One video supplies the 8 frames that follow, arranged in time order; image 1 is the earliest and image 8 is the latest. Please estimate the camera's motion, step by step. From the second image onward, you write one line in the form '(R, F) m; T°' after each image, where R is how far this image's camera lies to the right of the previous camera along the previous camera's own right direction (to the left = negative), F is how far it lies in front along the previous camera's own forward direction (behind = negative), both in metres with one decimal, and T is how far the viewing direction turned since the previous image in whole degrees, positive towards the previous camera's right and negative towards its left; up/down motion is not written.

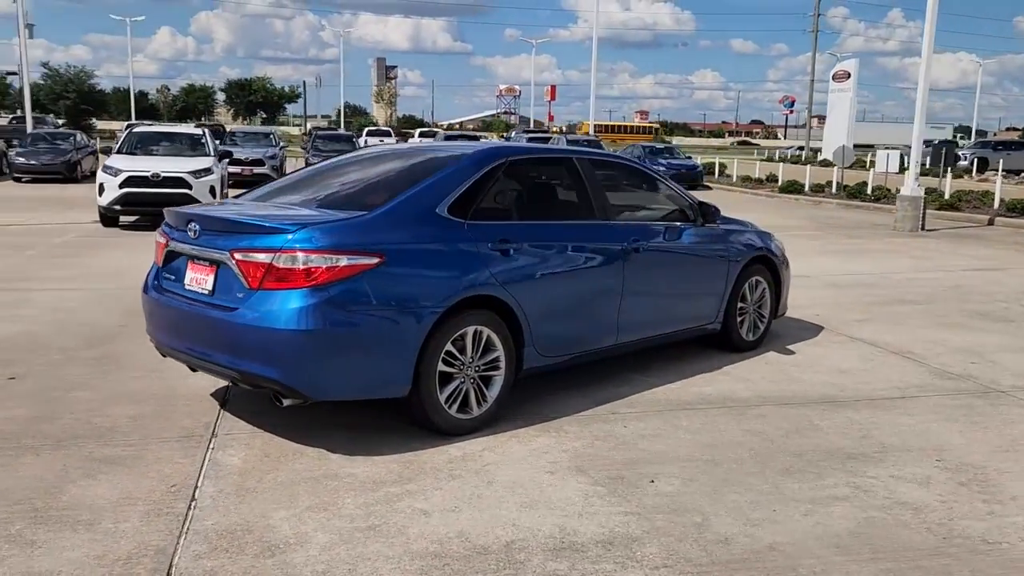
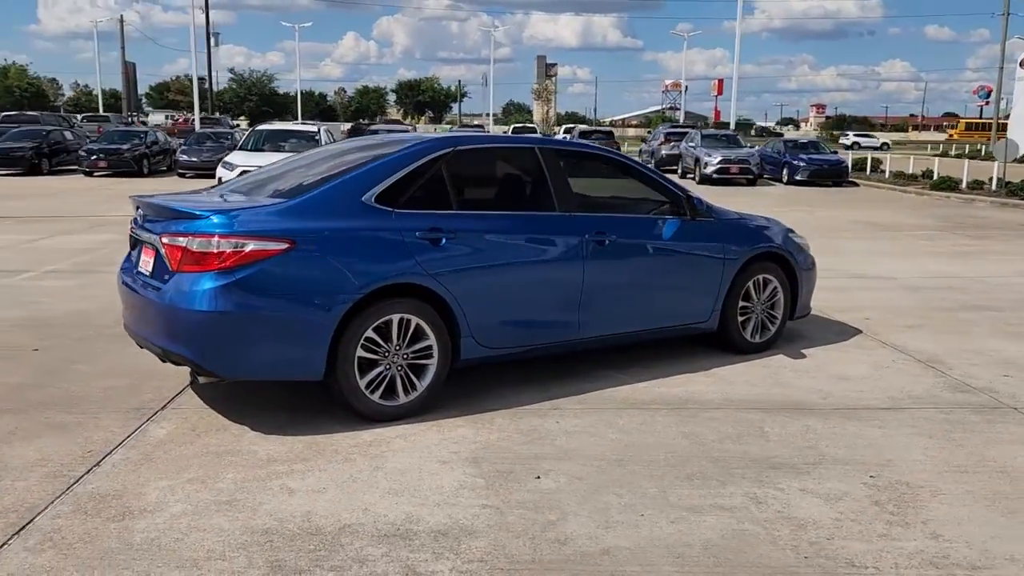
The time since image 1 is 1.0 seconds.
(+1.3, +0.1) m; -11°
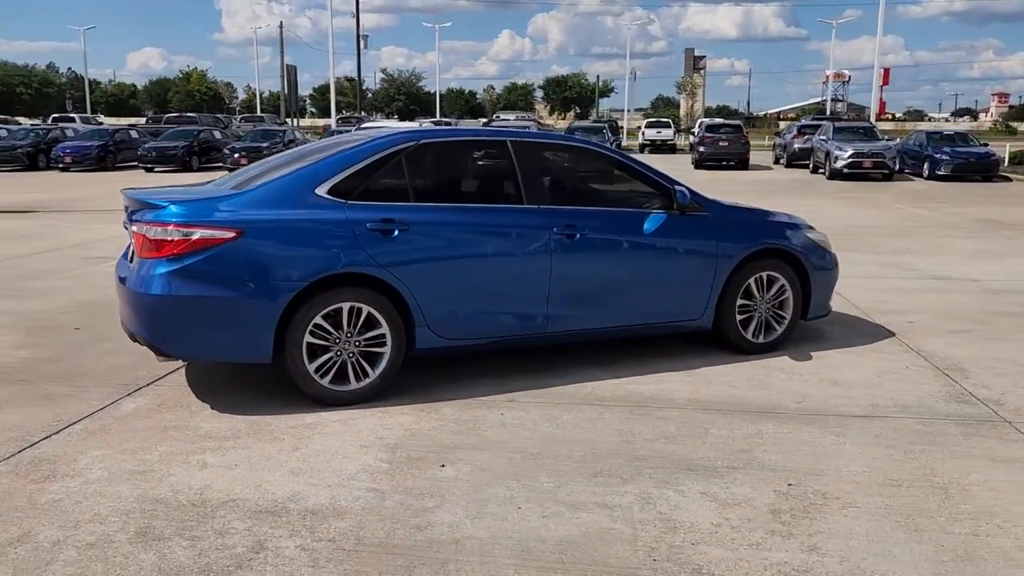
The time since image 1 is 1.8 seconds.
(+1.1, +0.1) m; -10°
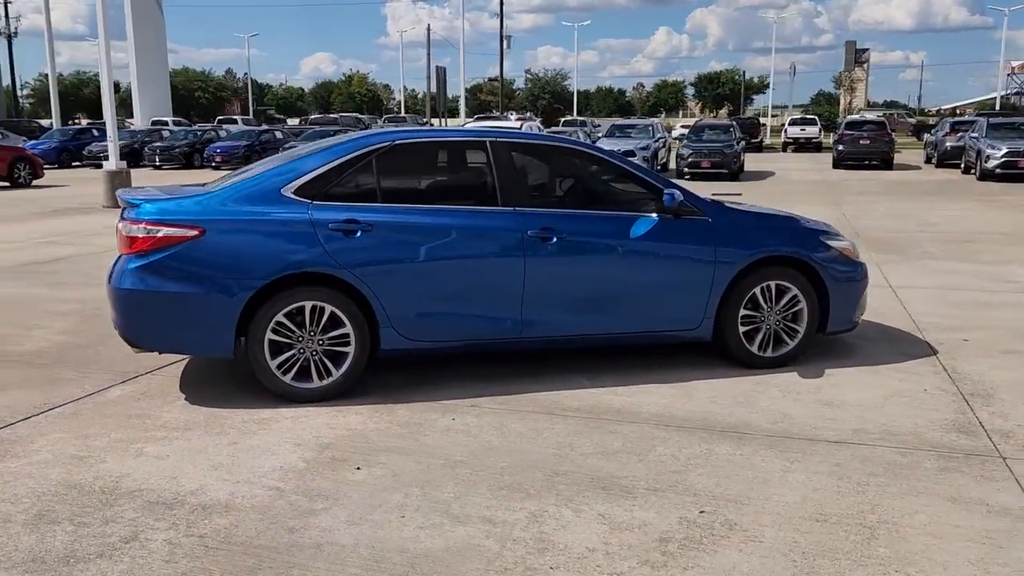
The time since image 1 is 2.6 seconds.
(+1.1, +0.2) m; -10°
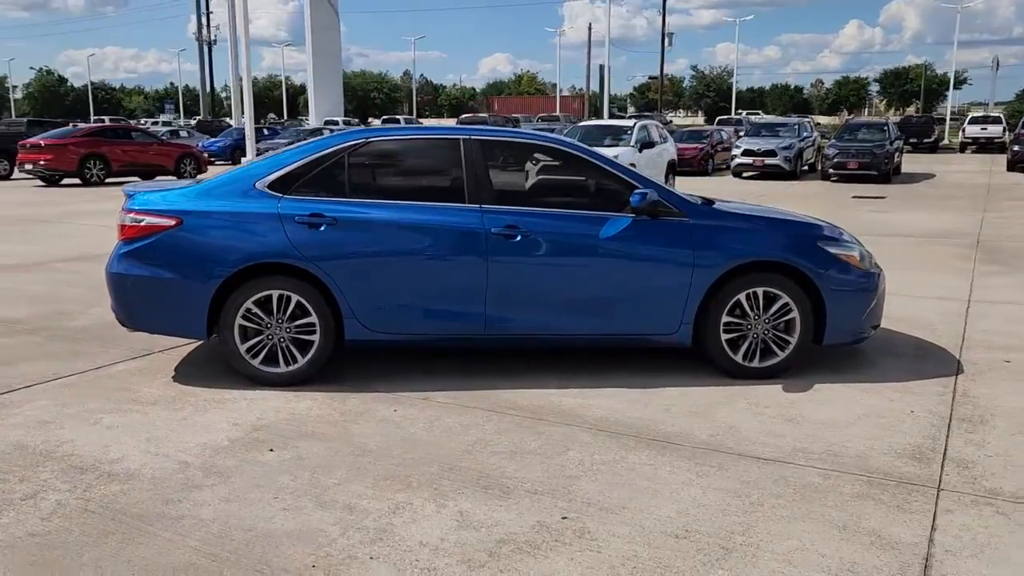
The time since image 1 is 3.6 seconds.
(+1.2, +0.1) m; -11°
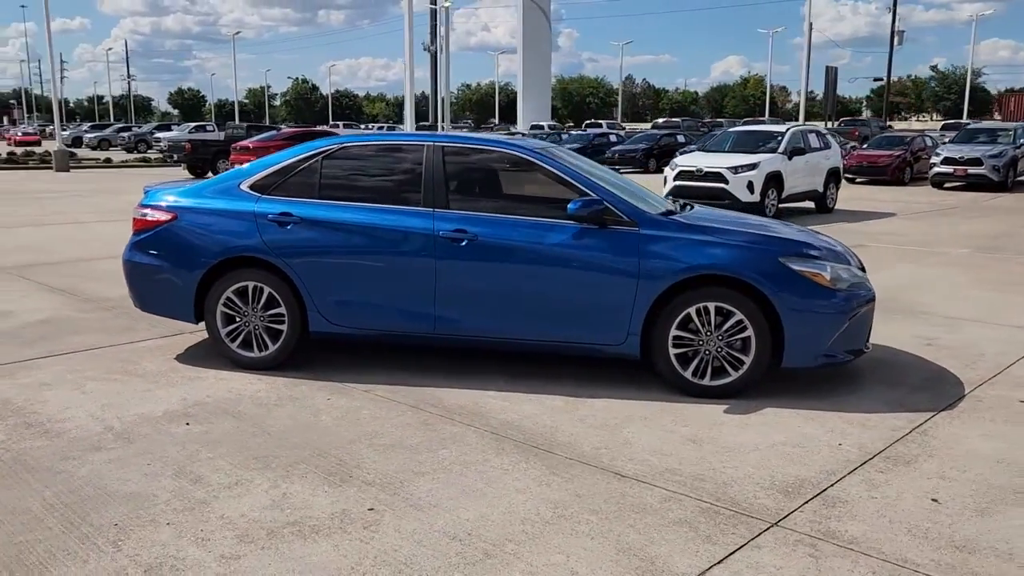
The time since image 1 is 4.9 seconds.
(+1.7, +0.1) m; -14°
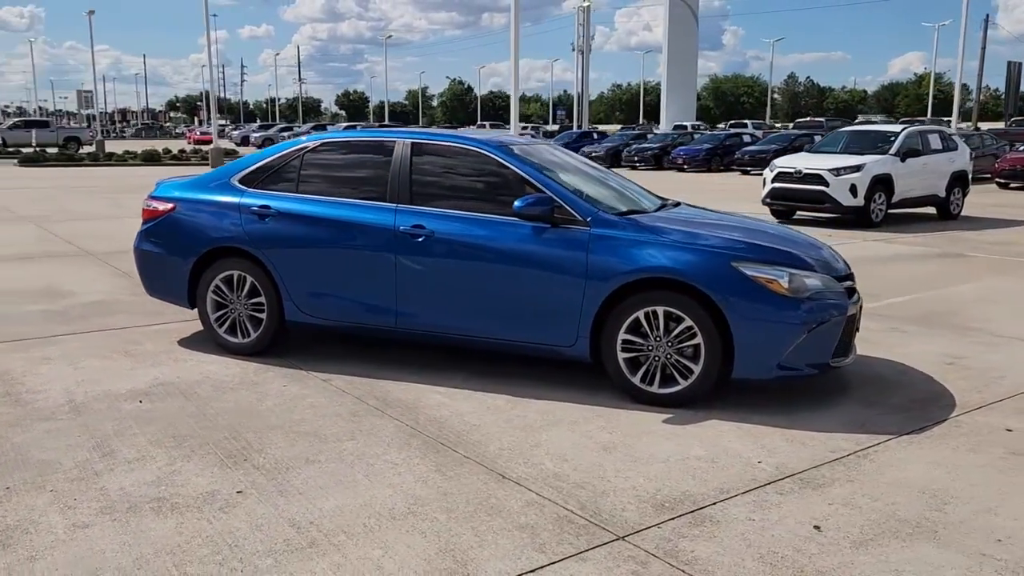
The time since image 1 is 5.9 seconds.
(+1.2, +0.1) m; -10°
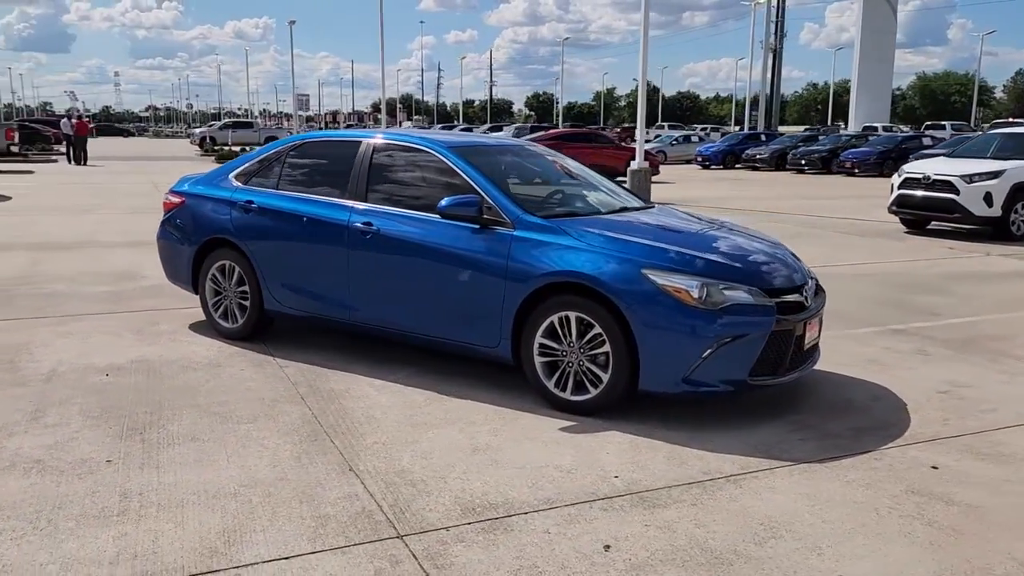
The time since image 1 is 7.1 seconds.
(+1.6, +0.1) m; -12°
